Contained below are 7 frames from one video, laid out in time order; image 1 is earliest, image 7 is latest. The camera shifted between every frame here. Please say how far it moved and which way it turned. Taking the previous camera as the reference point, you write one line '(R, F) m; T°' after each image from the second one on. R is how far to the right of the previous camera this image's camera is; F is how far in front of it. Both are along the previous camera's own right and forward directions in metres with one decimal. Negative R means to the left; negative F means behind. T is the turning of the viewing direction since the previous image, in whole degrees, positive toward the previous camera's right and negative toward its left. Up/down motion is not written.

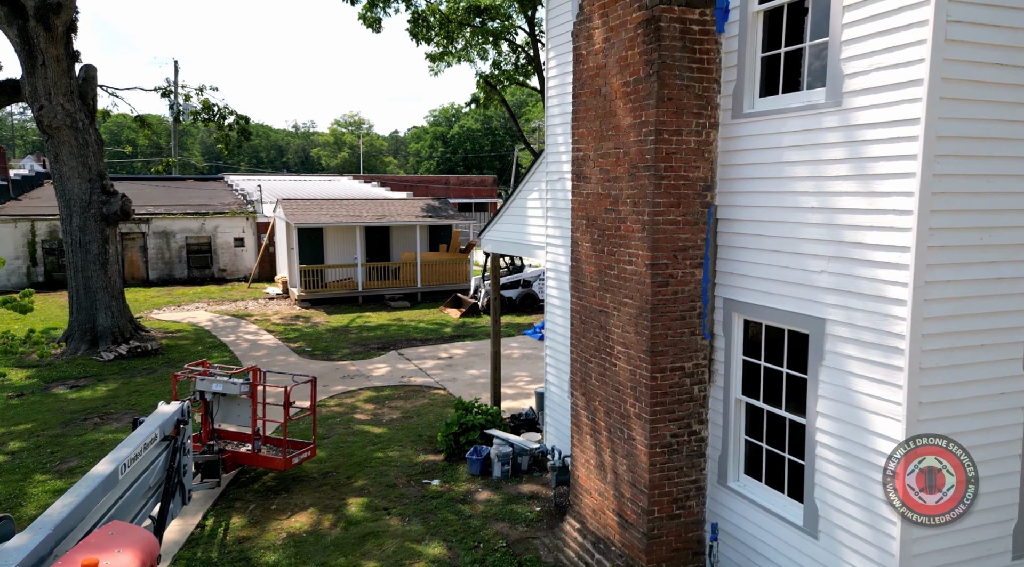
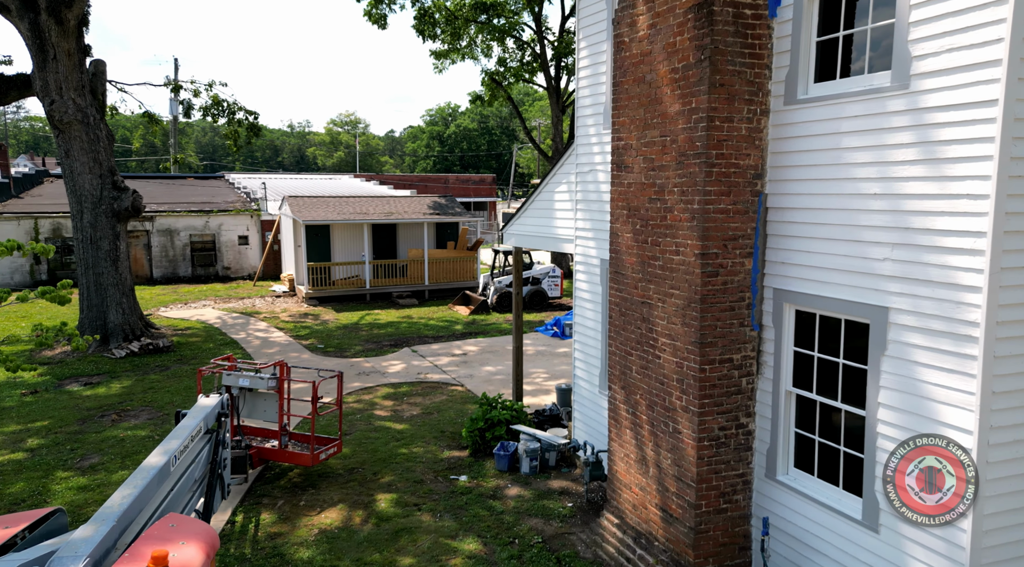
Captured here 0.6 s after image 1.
(-0.4, +0.1) m; 0°
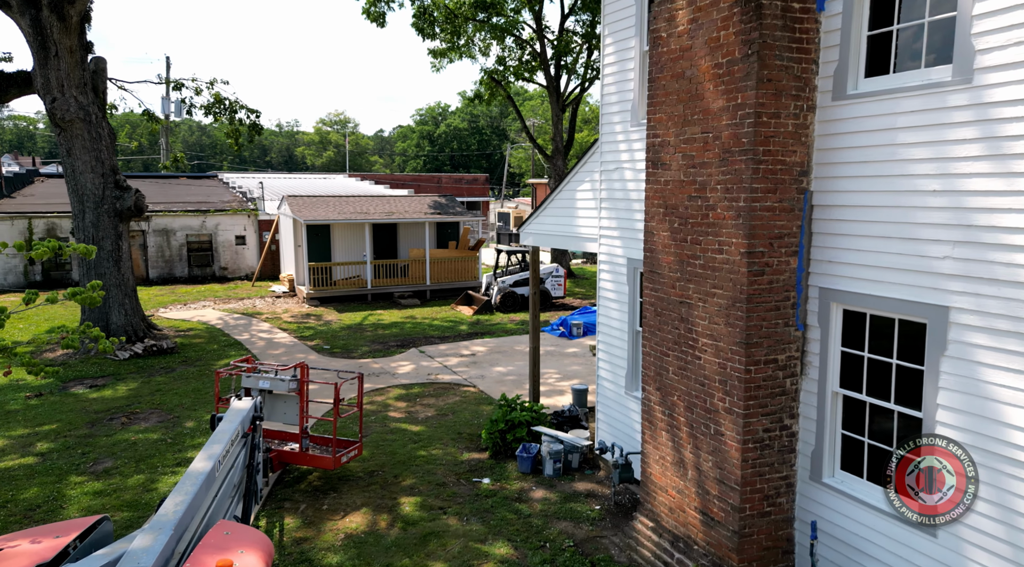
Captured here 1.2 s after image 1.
(-0.4, +0.1) m; +1°
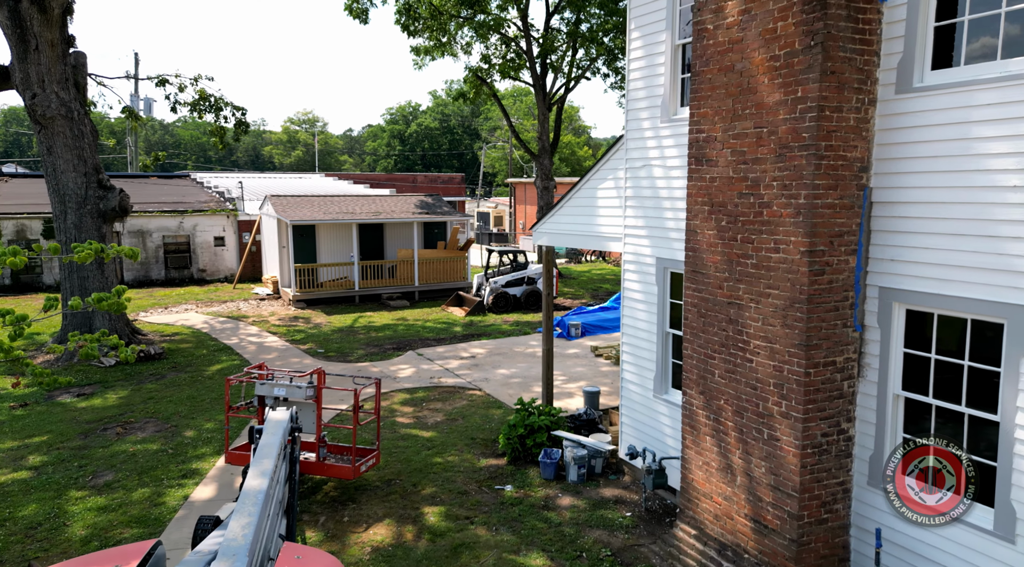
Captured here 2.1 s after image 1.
(-0.7, +0.3) m; +2°
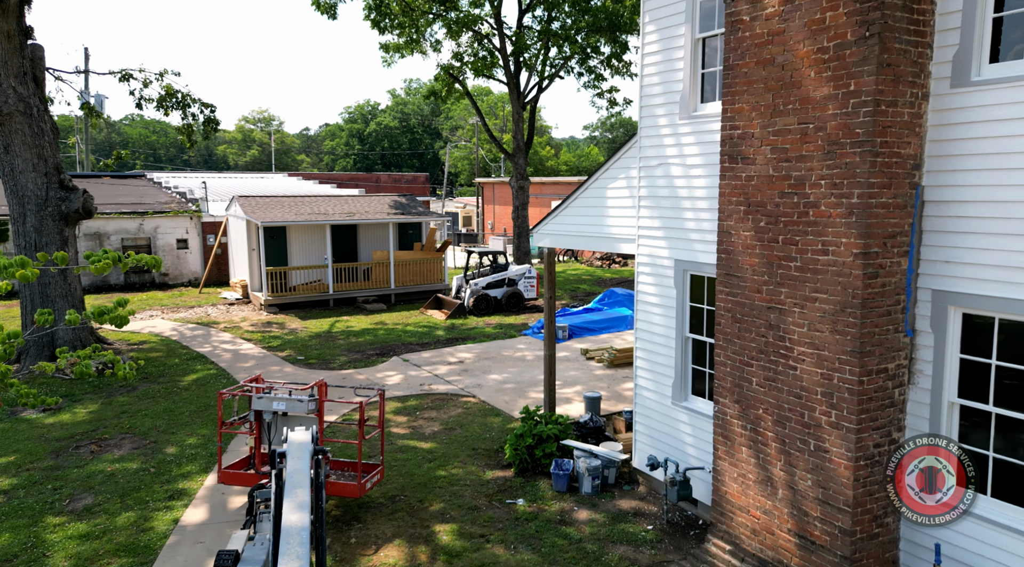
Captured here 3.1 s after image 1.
(-0.6, +0.4) m; +3°
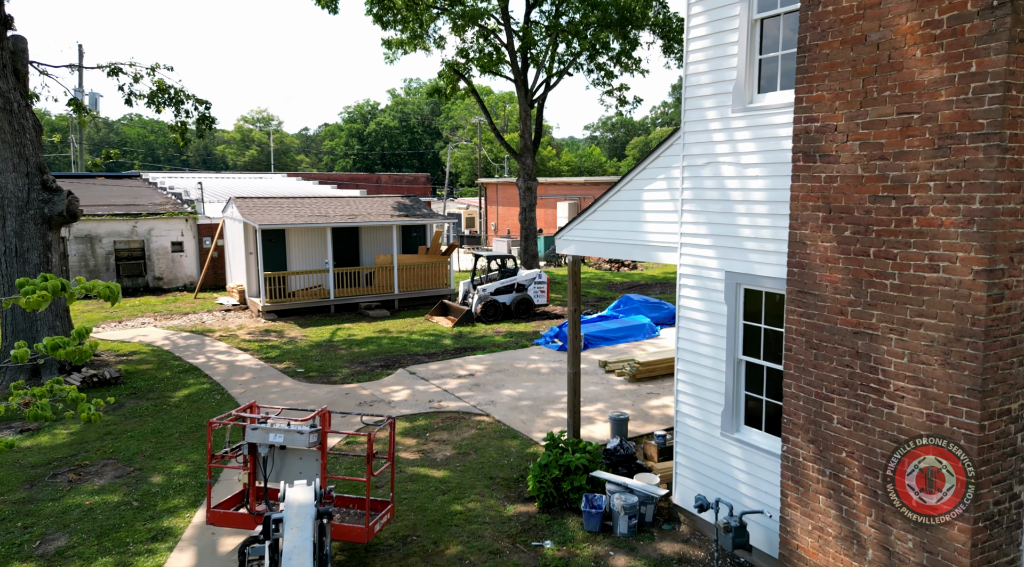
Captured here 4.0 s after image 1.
(-0.3, +1.0) m; 0°
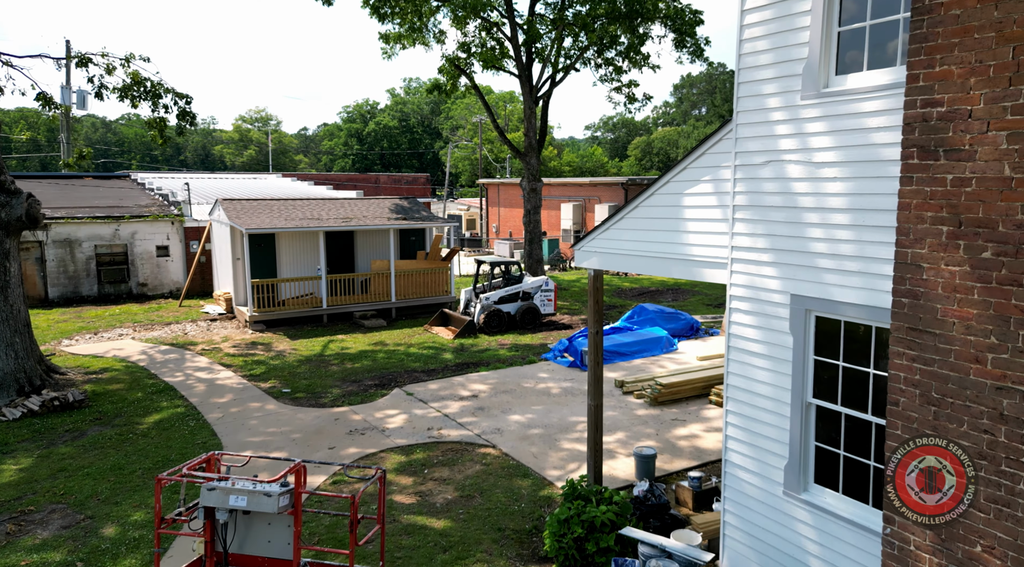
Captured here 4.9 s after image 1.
(-0.1, +1.4) m; 0°
